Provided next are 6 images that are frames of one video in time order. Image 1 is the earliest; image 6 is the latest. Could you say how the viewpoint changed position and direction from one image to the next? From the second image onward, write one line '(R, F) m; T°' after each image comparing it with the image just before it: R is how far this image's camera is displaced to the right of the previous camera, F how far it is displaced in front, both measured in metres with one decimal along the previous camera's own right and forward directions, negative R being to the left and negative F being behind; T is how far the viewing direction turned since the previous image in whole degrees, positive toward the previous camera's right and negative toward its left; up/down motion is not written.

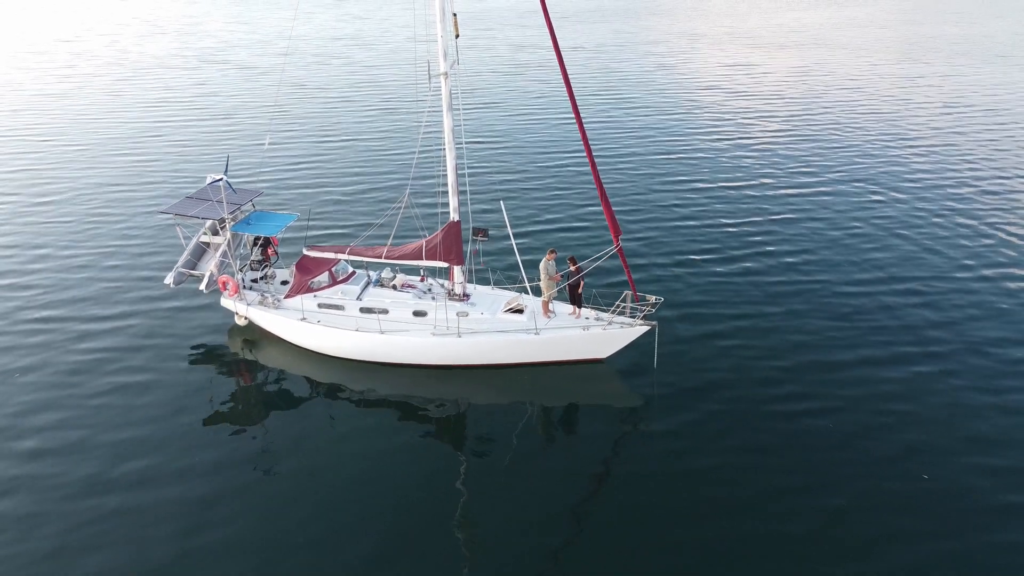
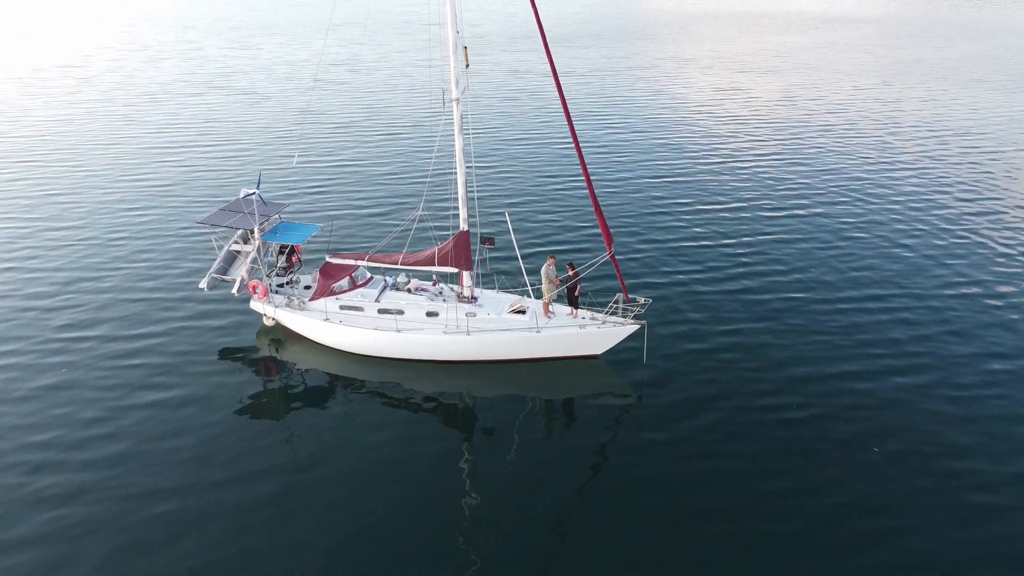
(-0.3, -1.7) m; +1°
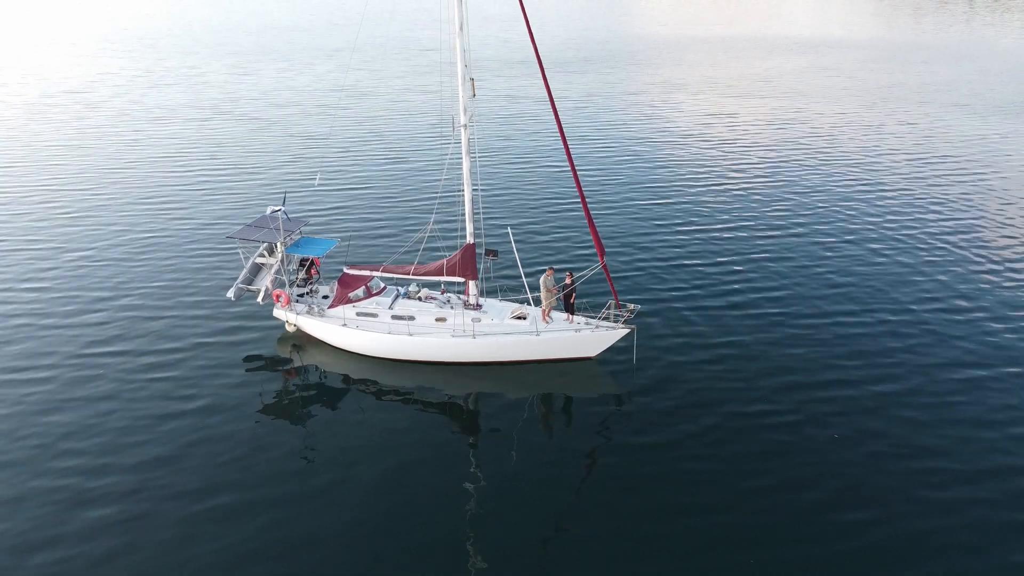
(-0.2, -1.8) m; +1°
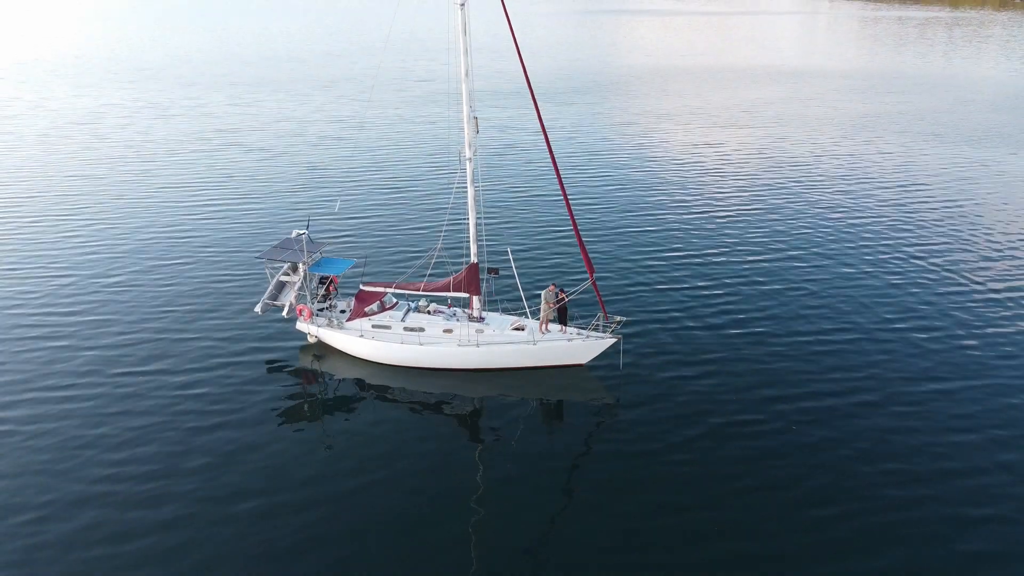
(-0.3, -2.3) m; +1°
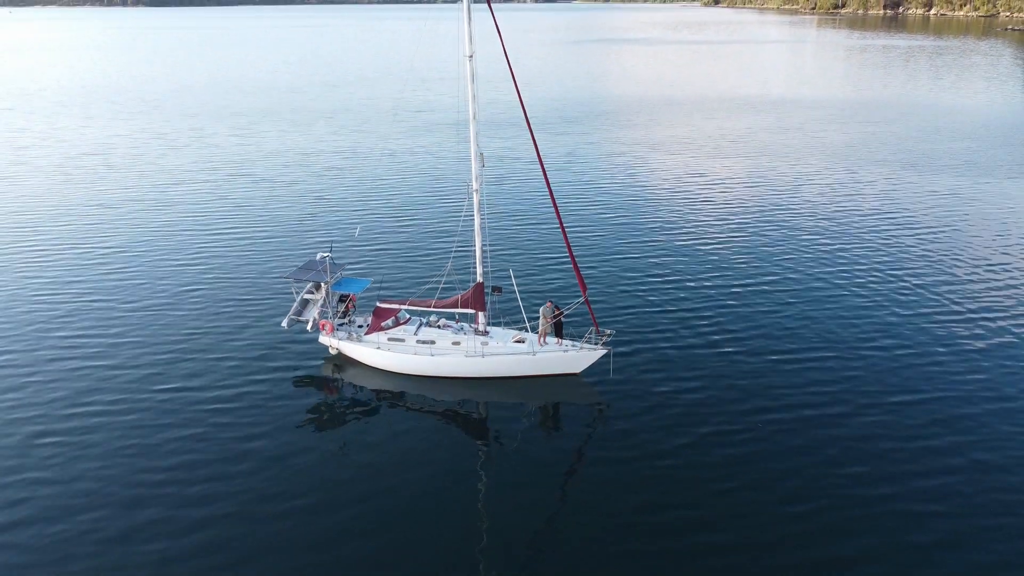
(-0.3, -2.6) m; +1°
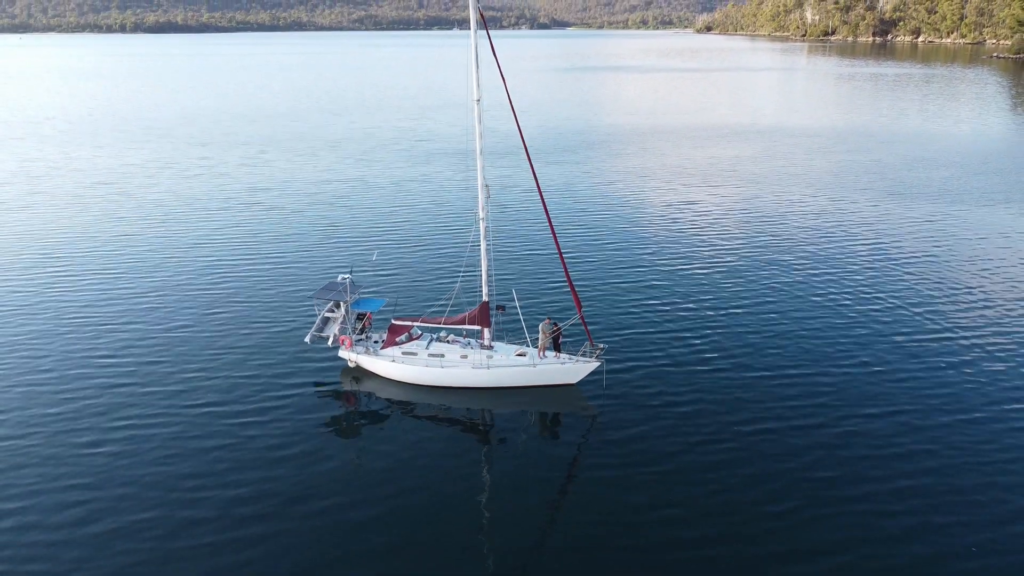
(-0.3, -2.6) m; 0°
